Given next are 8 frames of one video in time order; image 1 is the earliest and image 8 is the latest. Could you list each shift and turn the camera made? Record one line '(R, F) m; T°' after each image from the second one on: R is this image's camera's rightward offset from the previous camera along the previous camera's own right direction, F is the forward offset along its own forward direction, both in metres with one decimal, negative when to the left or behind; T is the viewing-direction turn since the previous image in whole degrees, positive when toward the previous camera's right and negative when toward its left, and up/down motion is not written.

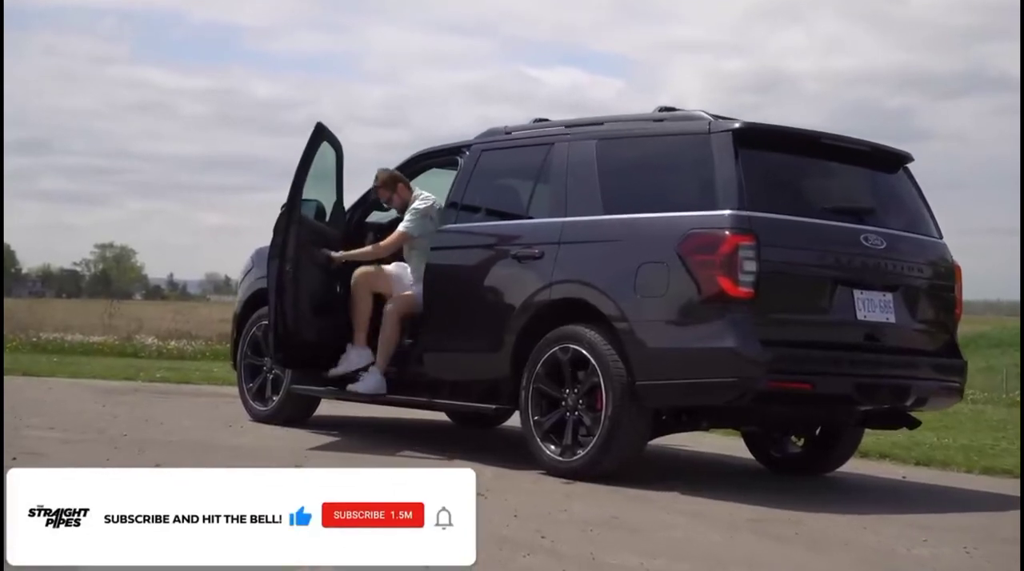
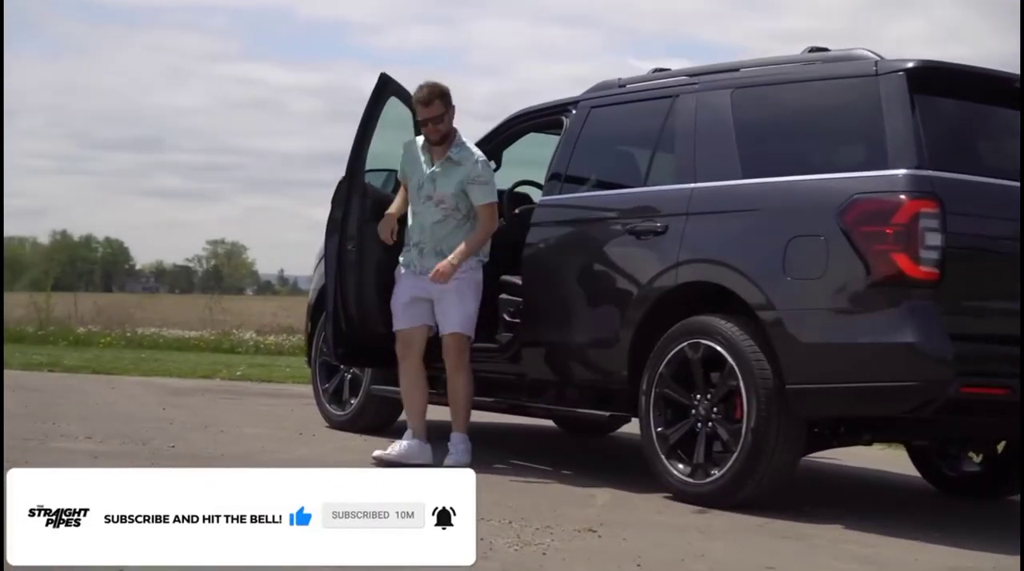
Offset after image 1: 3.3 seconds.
(0.0, +1.2) m; -4°
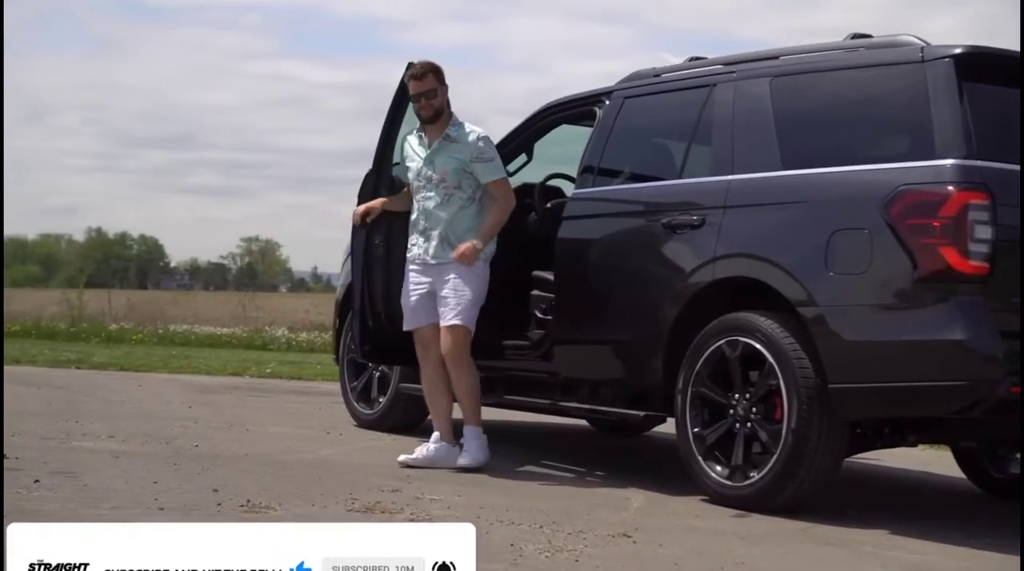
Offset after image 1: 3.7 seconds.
(0.0, +0.2) m; -1°
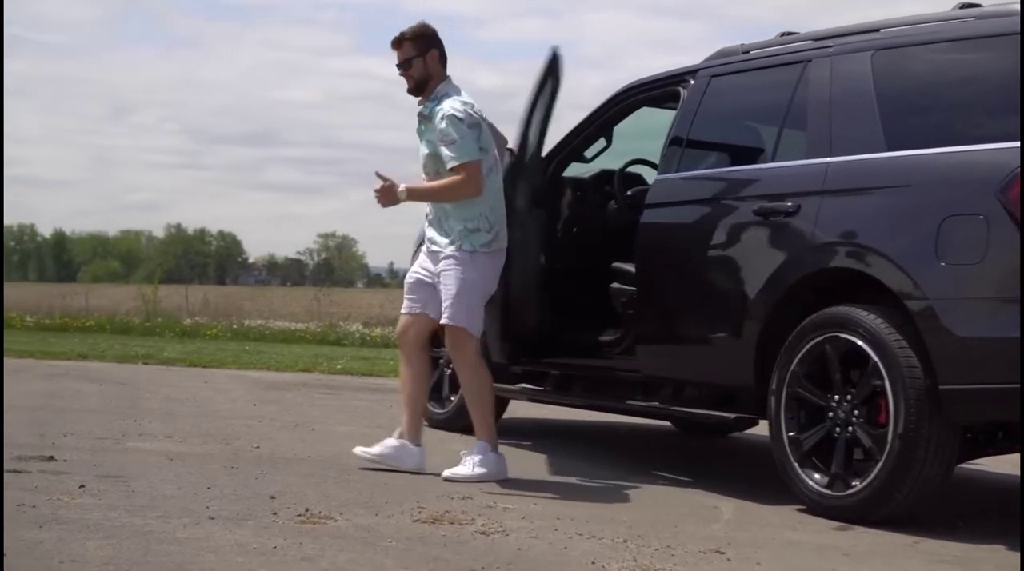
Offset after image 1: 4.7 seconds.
(0.0, +0.4) m; -3°
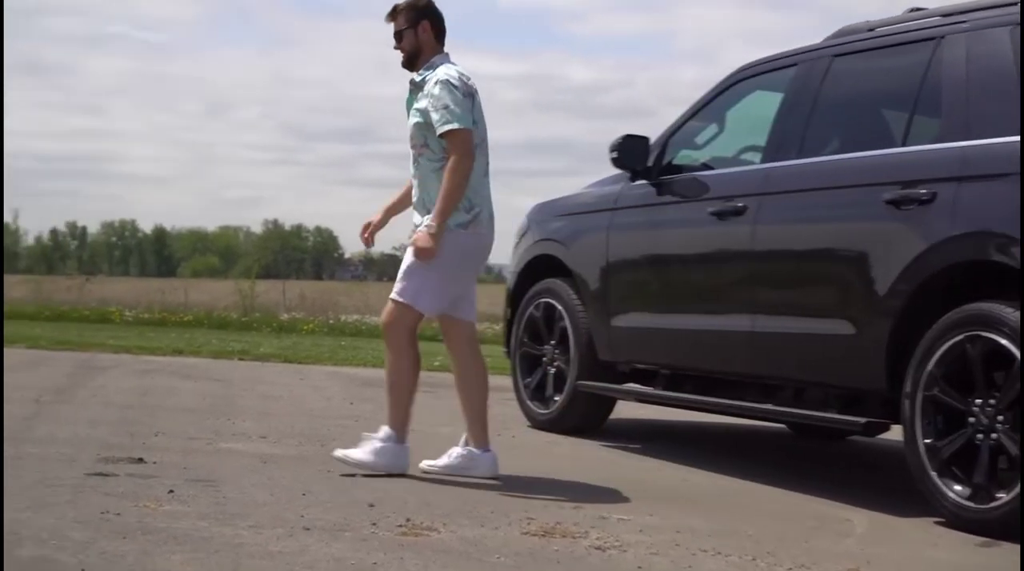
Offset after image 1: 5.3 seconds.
(-0.1, +0.3) m; -4°
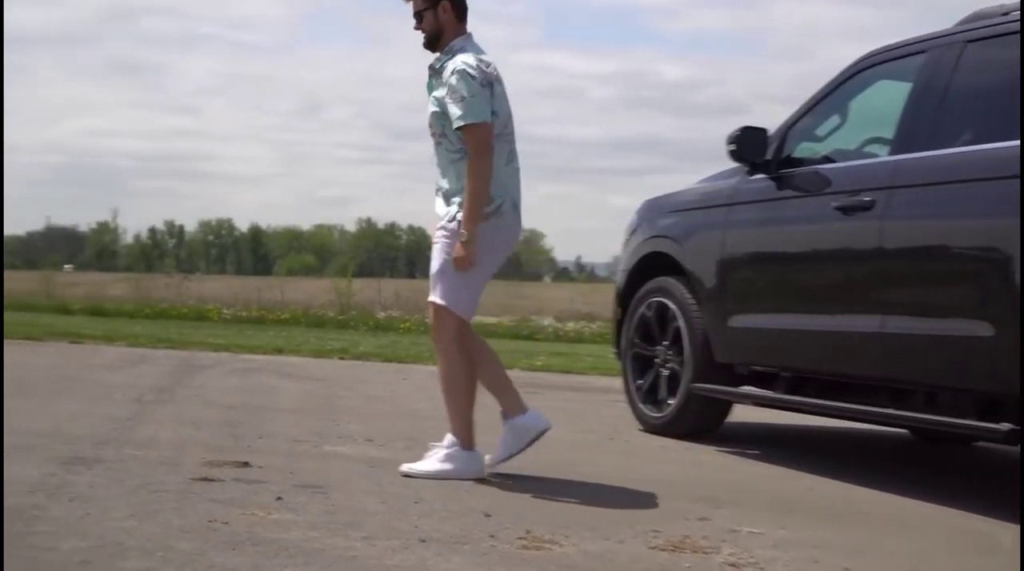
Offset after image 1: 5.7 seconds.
(-0.1, +0.2) m; -3°
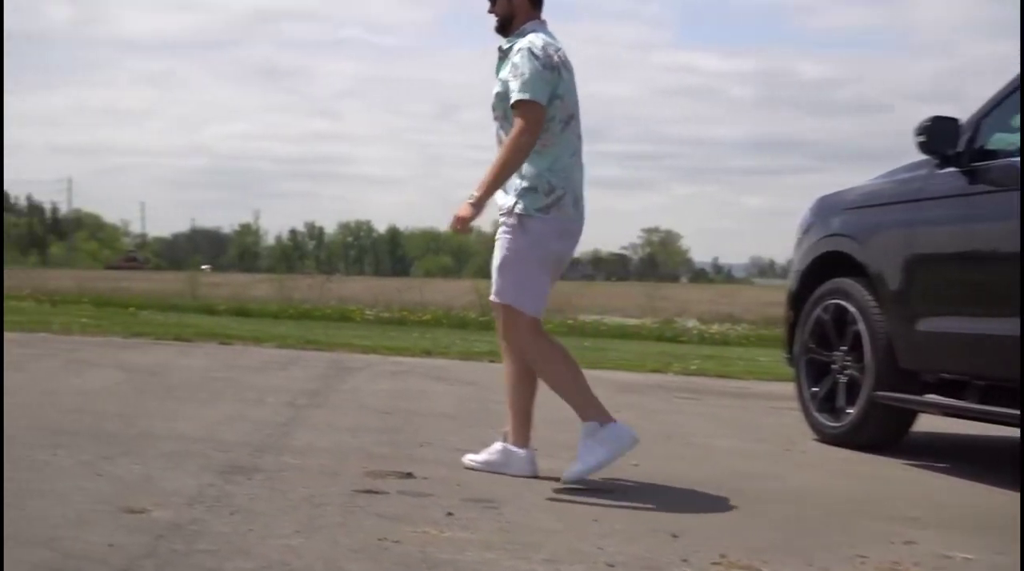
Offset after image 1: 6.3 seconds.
(-0.1, +0.3) m; -5°
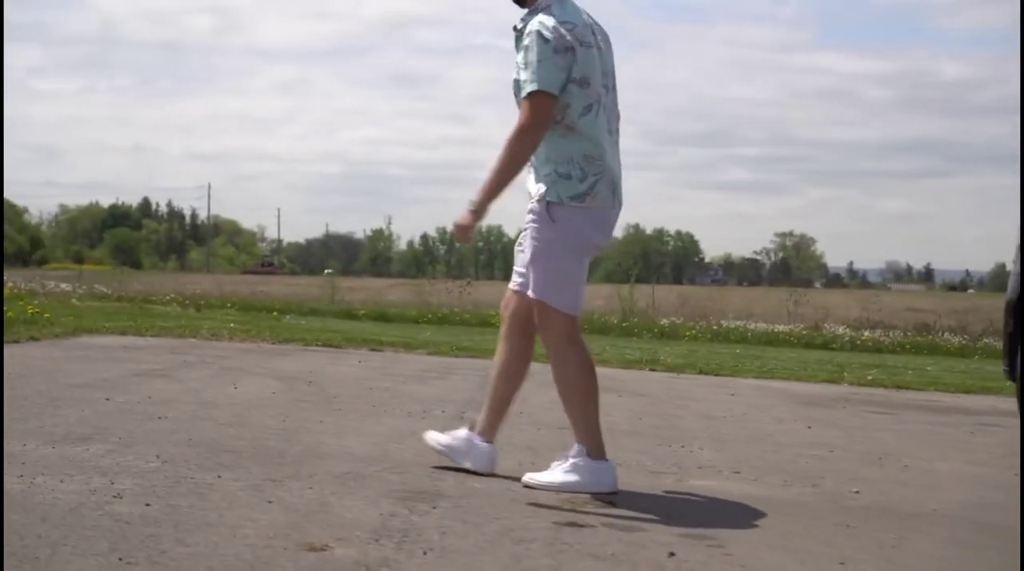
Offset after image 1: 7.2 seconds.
(-0.2, +0.5) m; -5°
